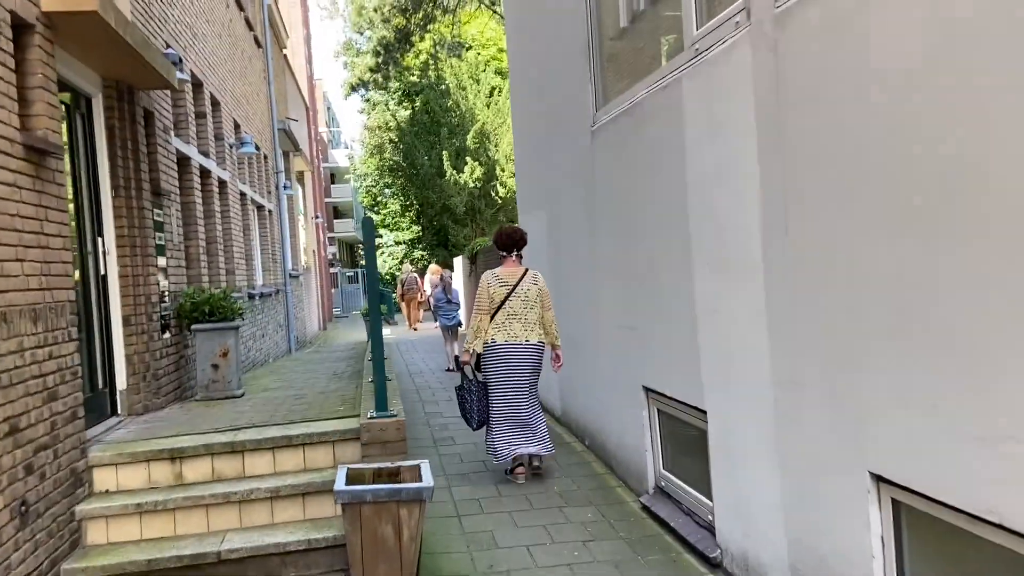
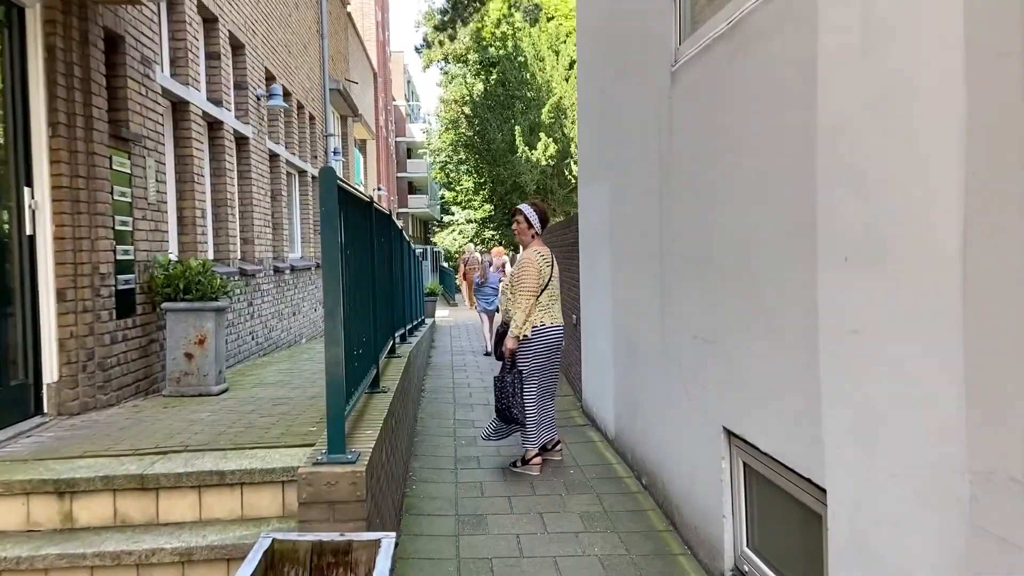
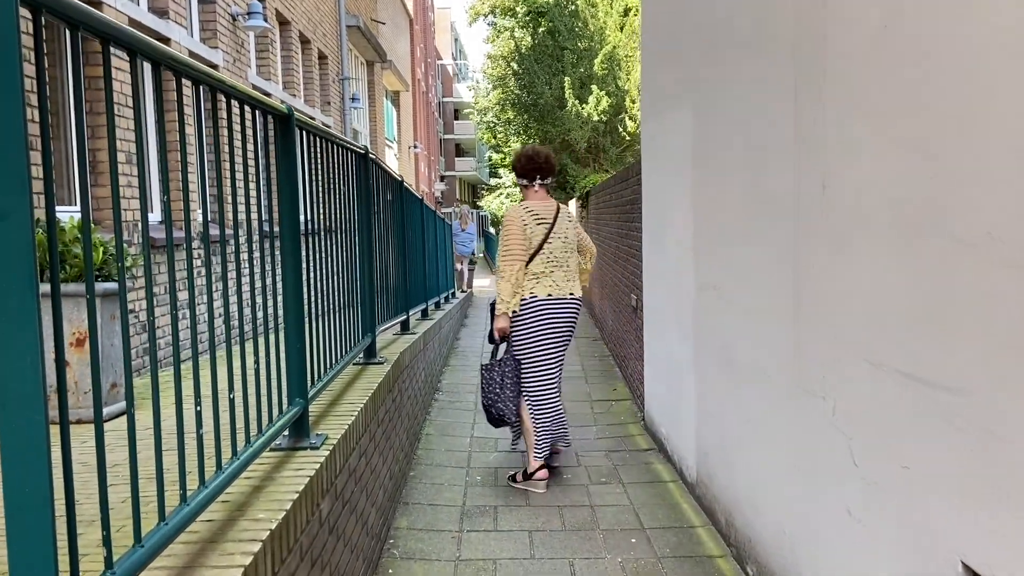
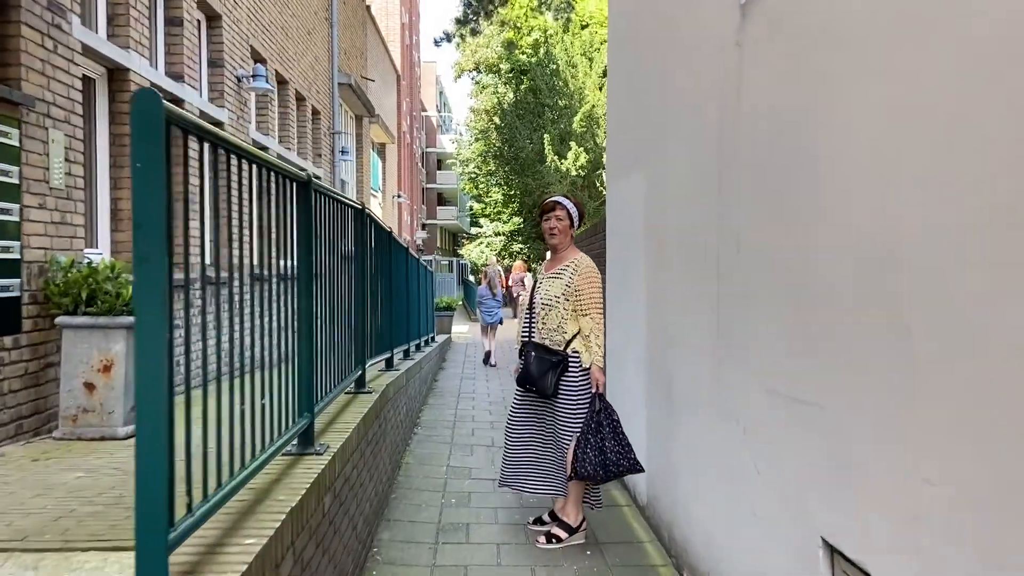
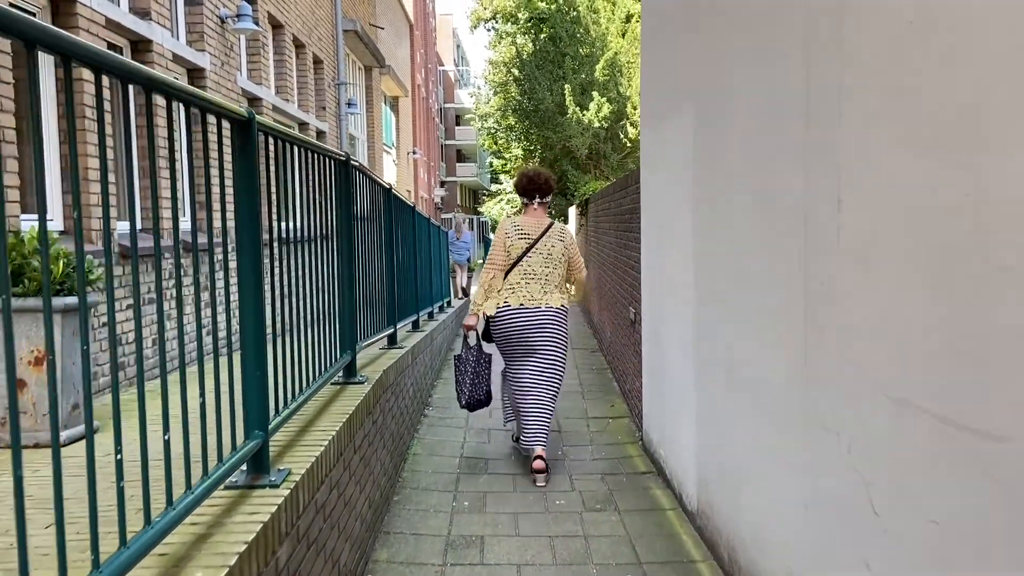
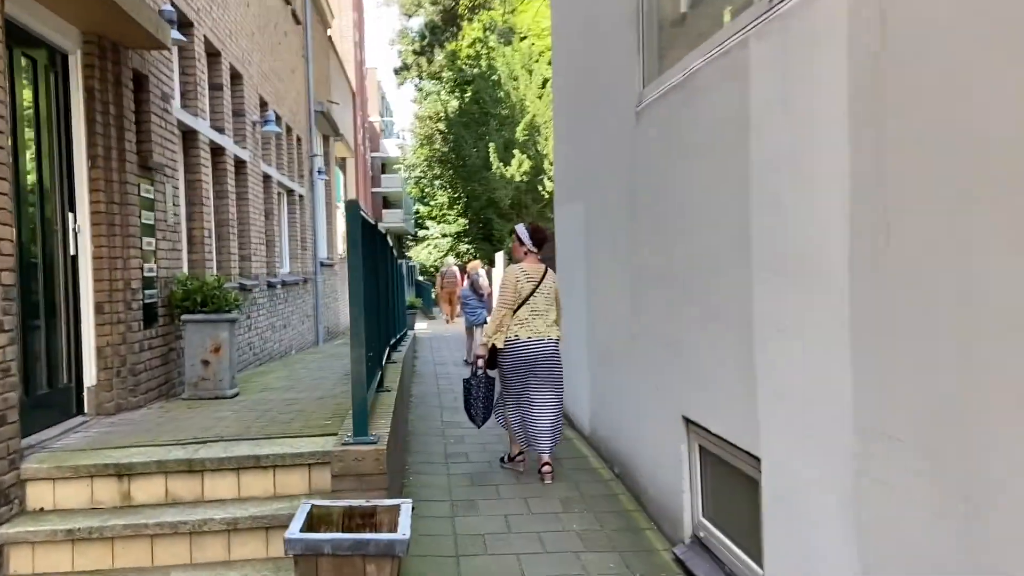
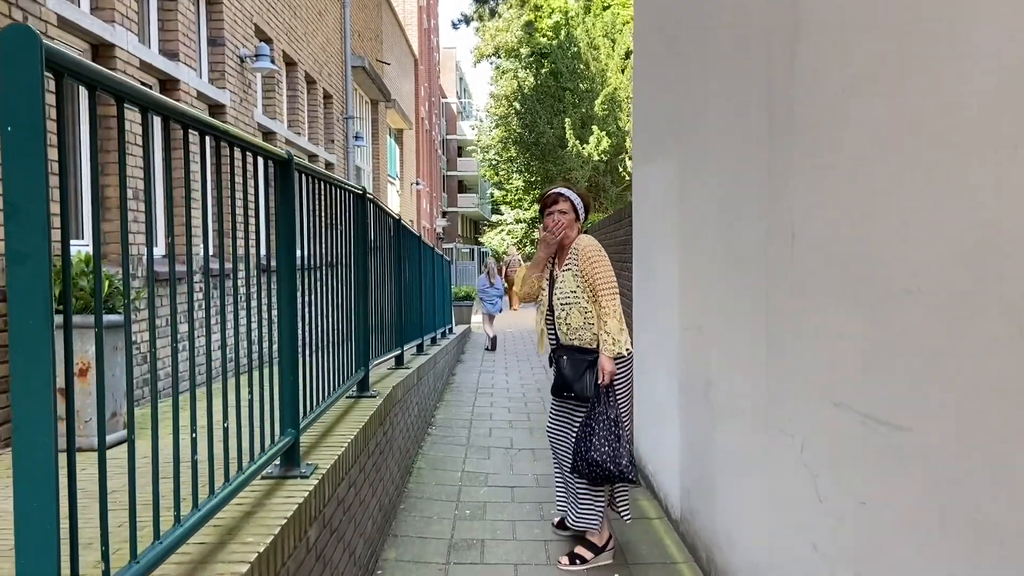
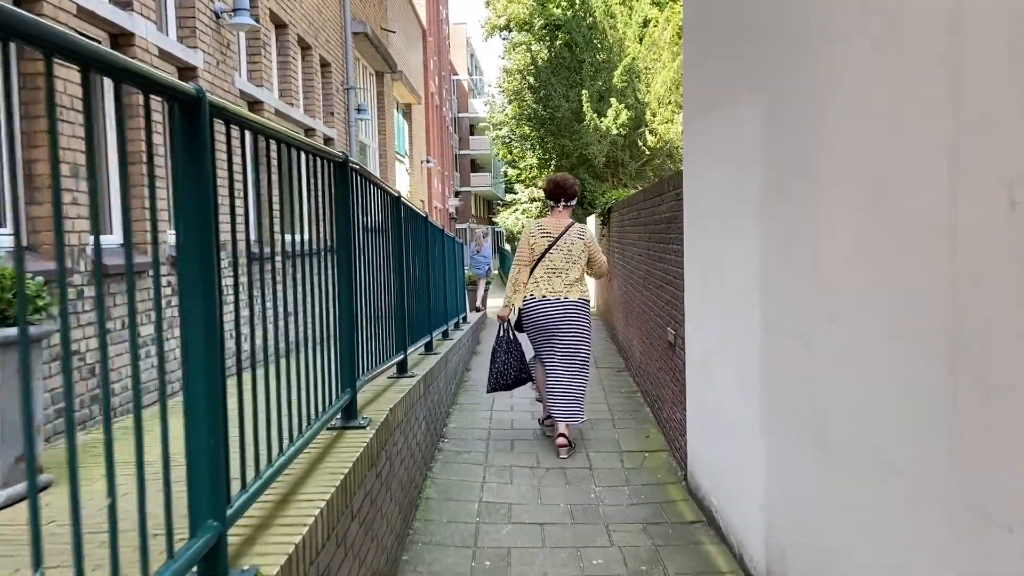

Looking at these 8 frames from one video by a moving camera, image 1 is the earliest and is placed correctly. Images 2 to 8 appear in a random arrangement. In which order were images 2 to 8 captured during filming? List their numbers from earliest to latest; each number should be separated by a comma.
6, 2, 4, 7, 3, 5, 8
